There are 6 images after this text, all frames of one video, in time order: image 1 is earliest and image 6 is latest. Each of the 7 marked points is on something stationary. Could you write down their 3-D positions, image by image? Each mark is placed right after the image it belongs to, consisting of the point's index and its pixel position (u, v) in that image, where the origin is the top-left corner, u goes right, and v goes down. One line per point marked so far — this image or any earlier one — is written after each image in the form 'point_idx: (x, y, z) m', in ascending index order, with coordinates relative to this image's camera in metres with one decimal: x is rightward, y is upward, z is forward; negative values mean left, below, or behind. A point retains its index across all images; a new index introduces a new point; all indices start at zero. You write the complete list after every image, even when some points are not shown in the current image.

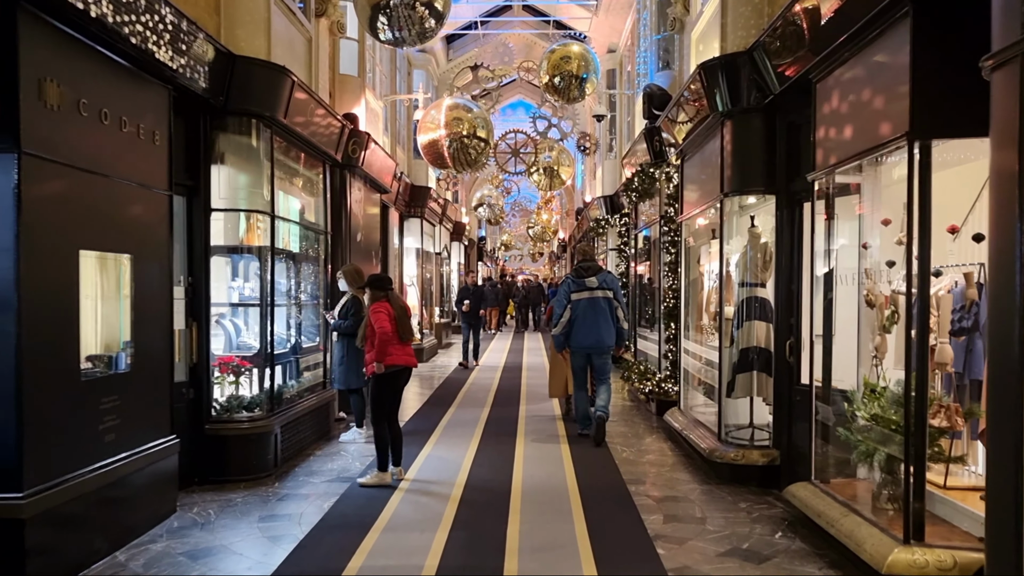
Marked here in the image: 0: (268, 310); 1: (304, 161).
0: (-1.3, -0.1, +5.2) m
1: (-1.4, +0.8, +6.3) m
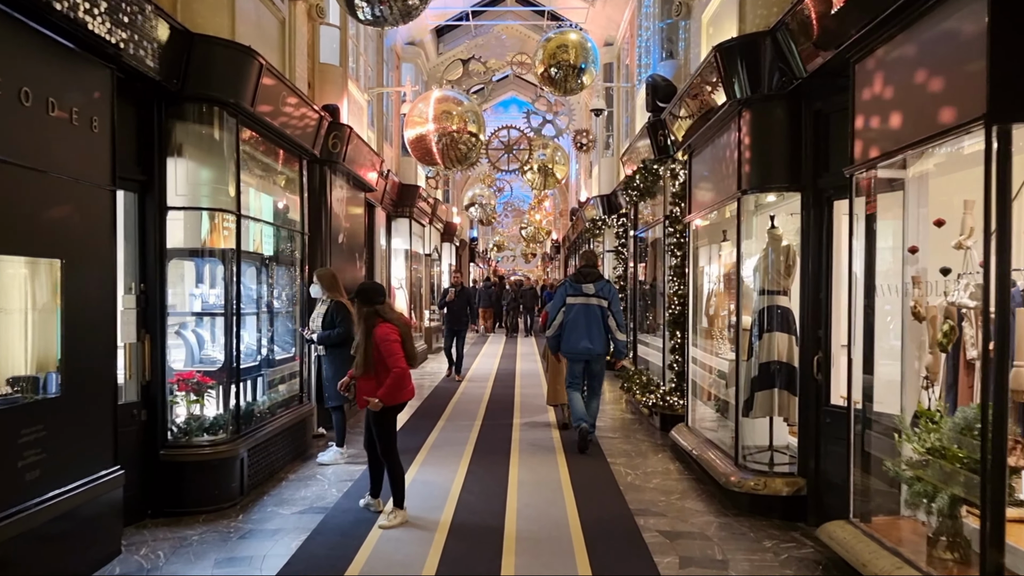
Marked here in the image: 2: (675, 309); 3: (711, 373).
0: (-1.4, -0.2, +4.7) m
1: (-1.4, +0.8, +5.7) m
2: (+1.1, -0.1, +6.5) m
3: (+1.2, -0.5, +5.7) m
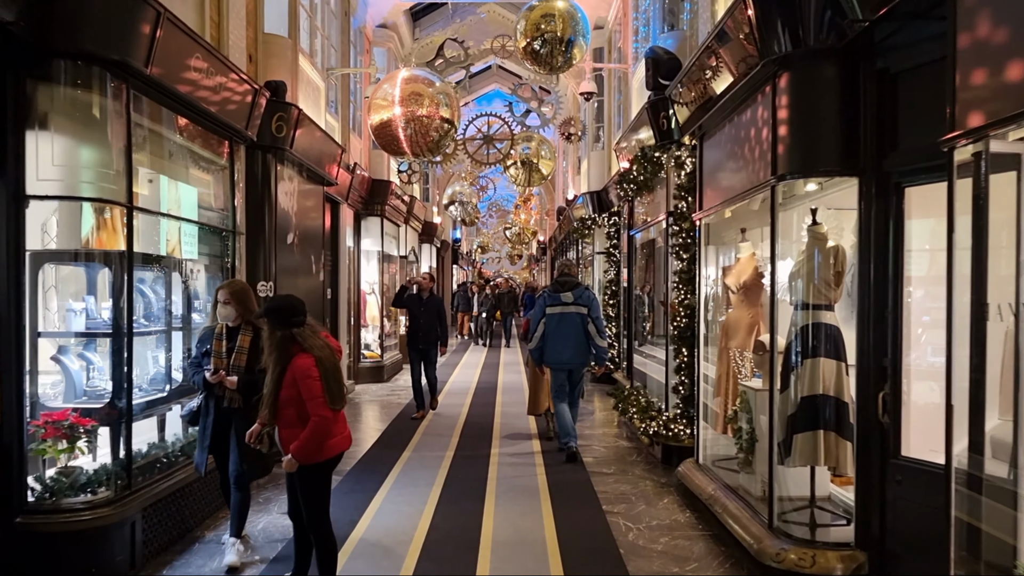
0: (-1.5, -0.2, +3.7) m
1: (-1.5, +0.7, +4.7) m
2: (+1.0, -0.2, +5.5) m
3: (+1.1, -0.6, +4.7) m
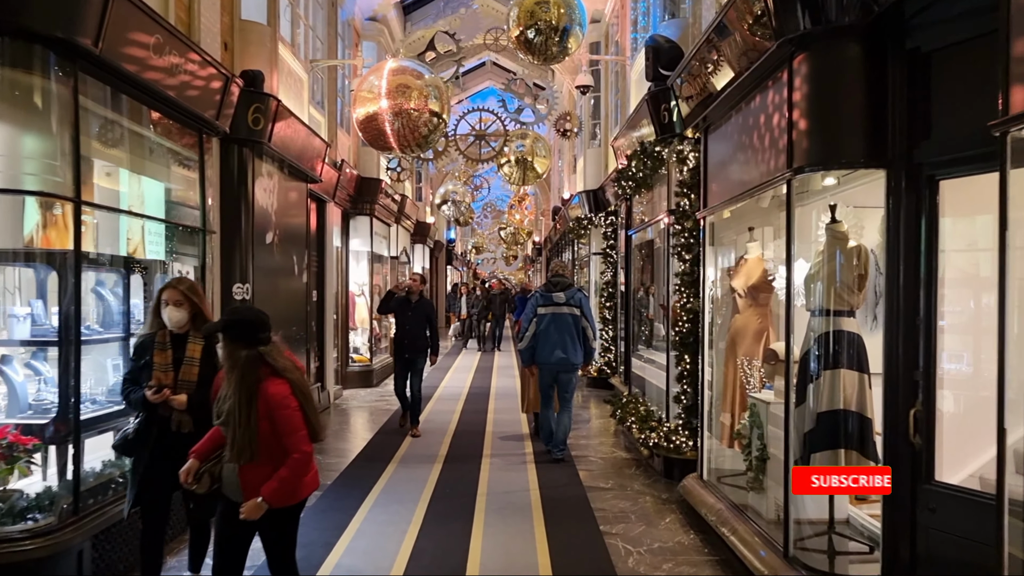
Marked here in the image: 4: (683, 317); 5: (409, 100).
0: (-1.5, -0.2, +3.3) m
1: (-1.6, +0.7, +4.4) m
2: (+0.9, -0.2, +5.2) m
3: (+1.0, -0.6, +4.4) m
4: (+0.9, -0.2, +5.2) m
5: (-0.7, +1.3, +6.6) m
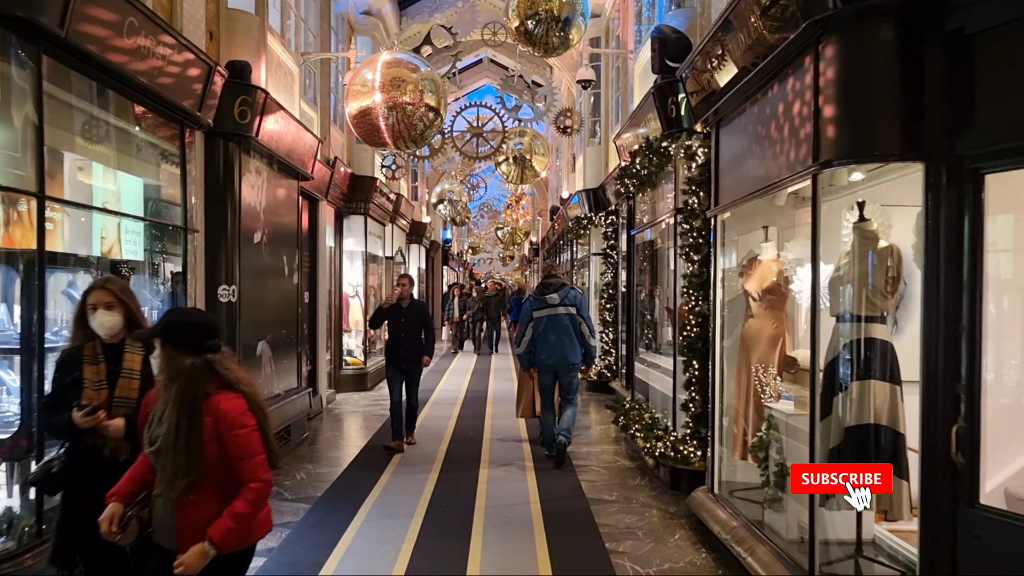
0: (-1.5, -0.2, +3.1) m
1: (-1.6, +0.7, +4.1) m
2: (+0.9, -0.2, +5.0) m
3: (+1.0, -0.6, +4.1) m
4: (+0.9, -0.2, +4.9) m
5: (-0.7, +1.3, +6.3) m
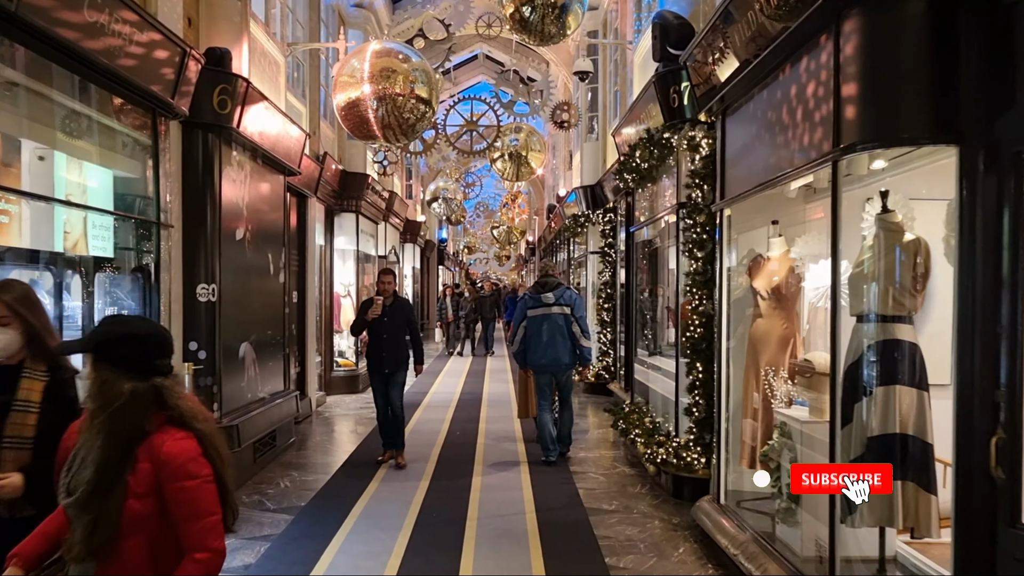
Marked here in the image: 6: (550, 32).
0: (-1.5, -0.2, +2.8) m
1: (-1.6, +0.7, +3.8) m
2: (+0.9, -0.2, +4.7) m
3: (+1.0, -0.6, +3.9) m
4: (+0.9, -0.2, +4.7) m
5: (-0.8, +1.3, +6.1) m
6: (+0.2, +1.5, +5.6) m
